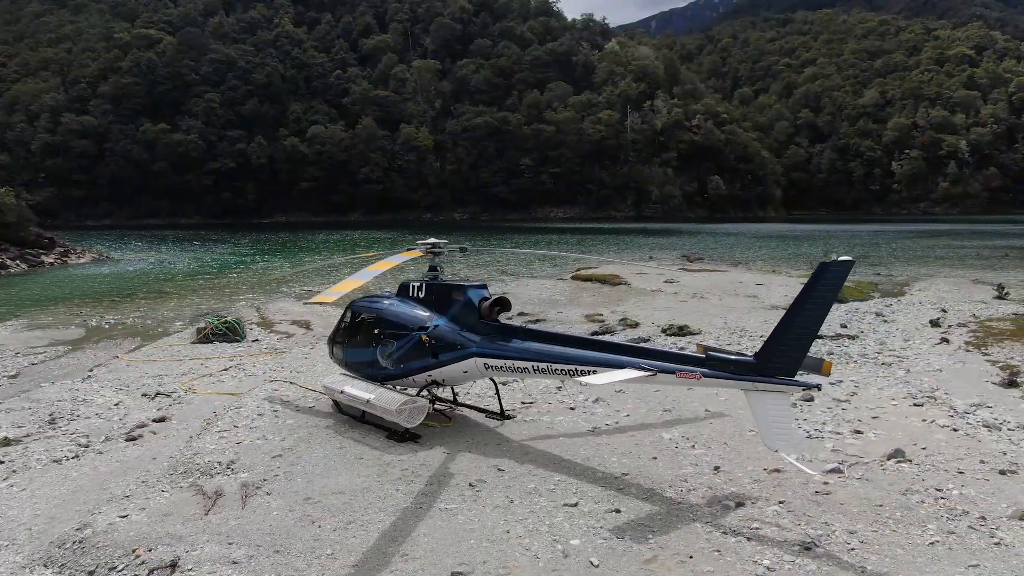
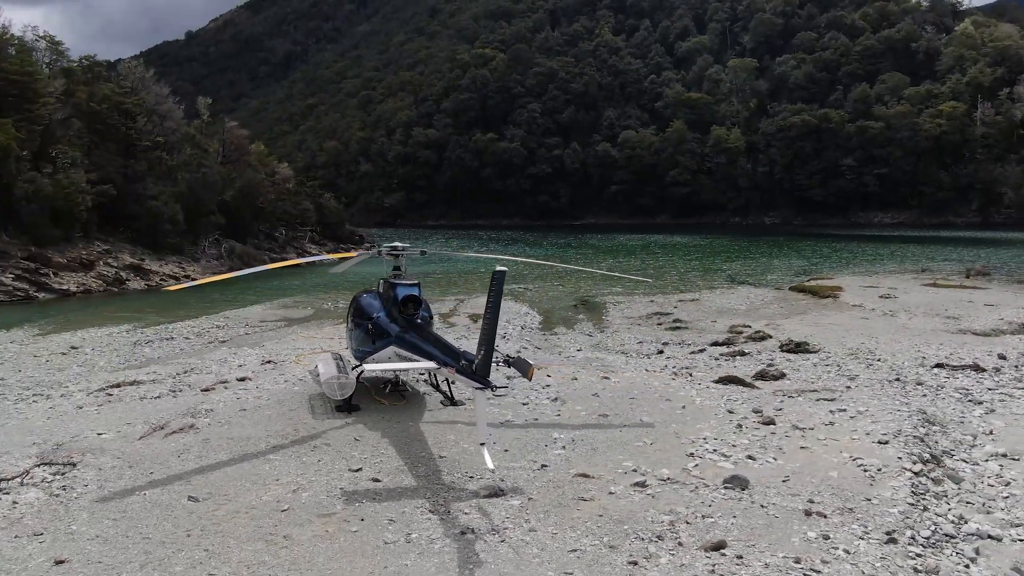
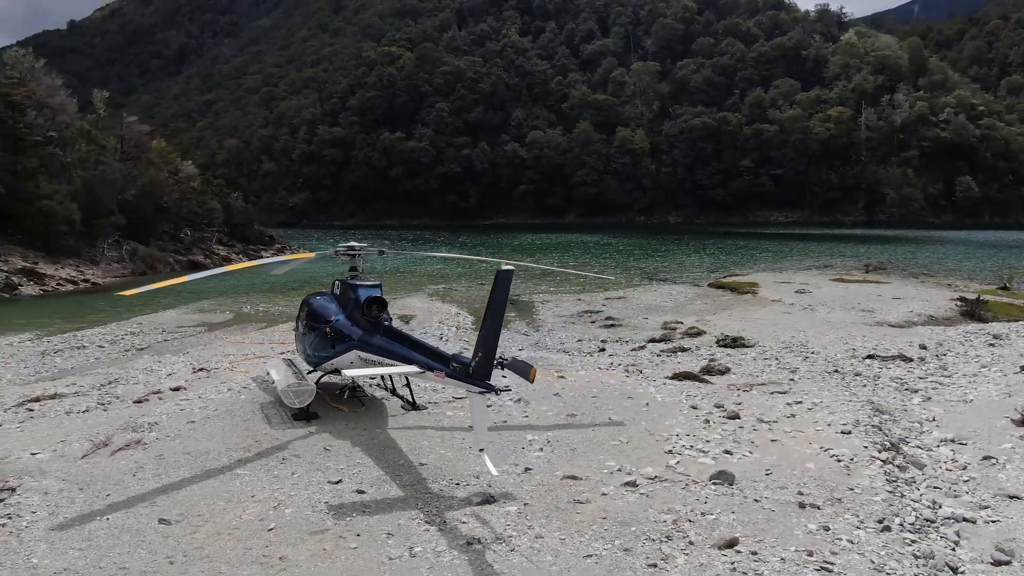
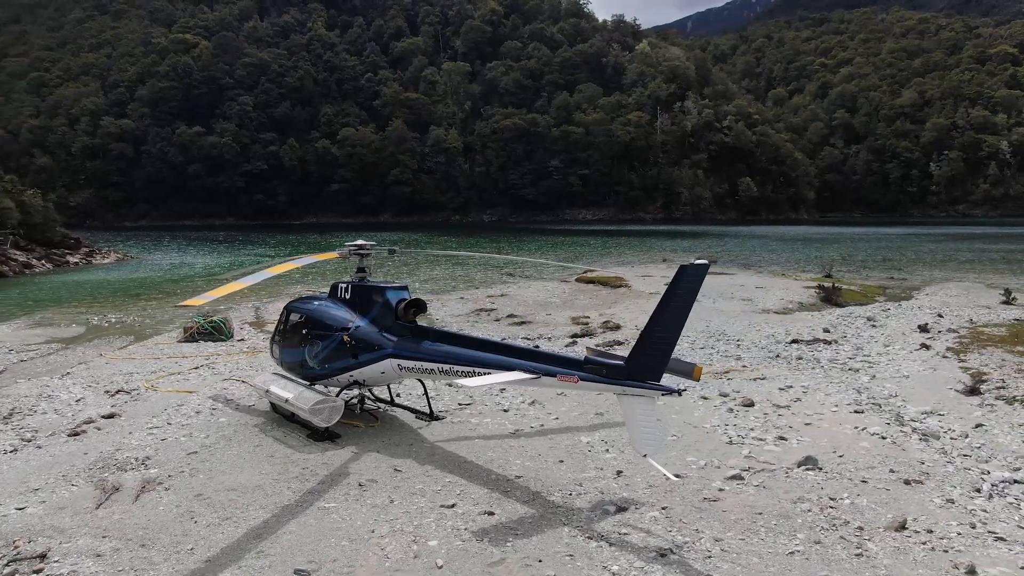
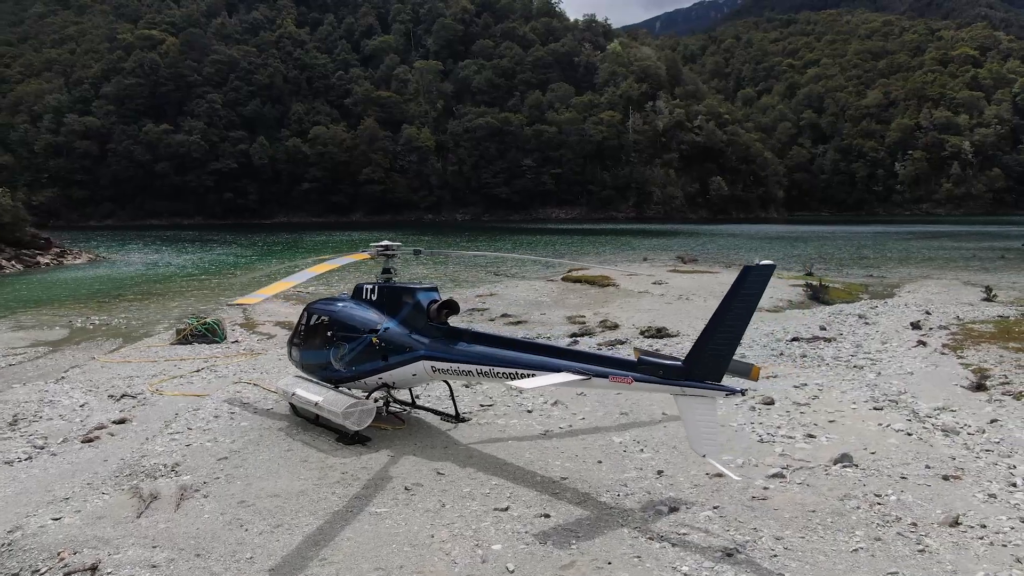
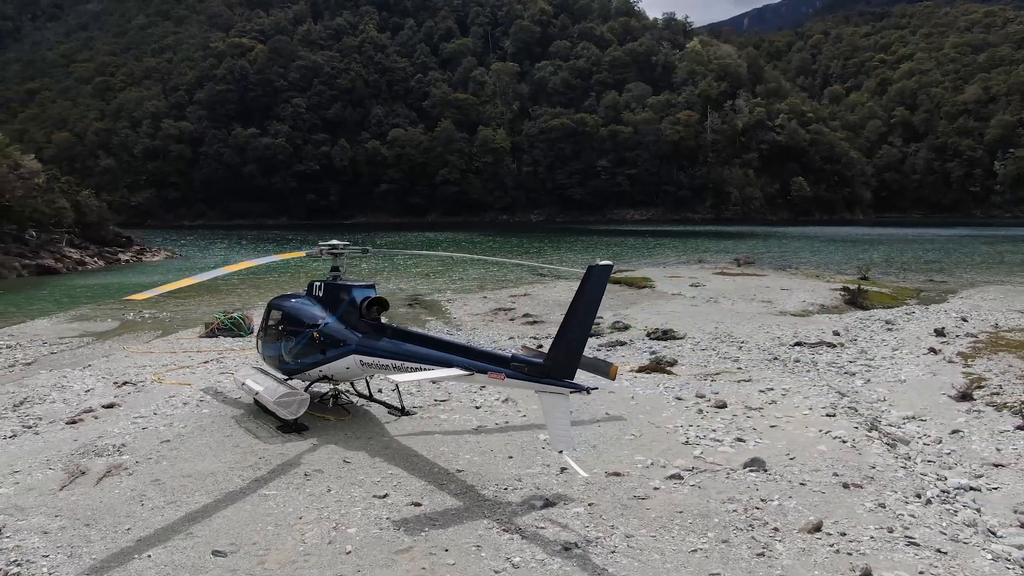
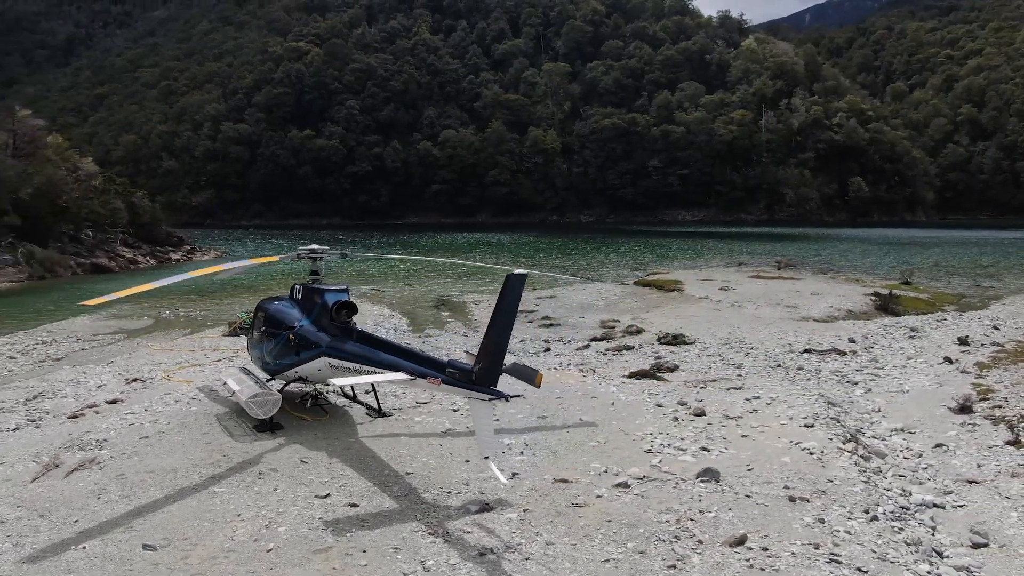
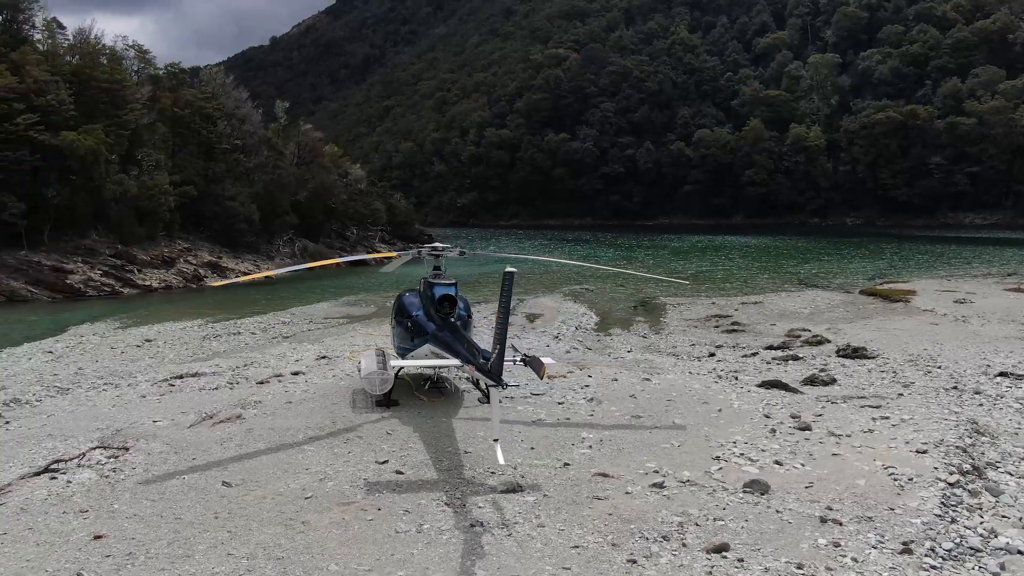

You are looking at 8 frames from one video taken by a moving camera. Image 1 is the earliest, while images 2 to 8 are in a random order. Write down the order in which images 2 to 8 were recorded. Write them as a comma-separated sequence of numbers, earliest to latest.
5, 4, 6, 7, 3, 2, 8
